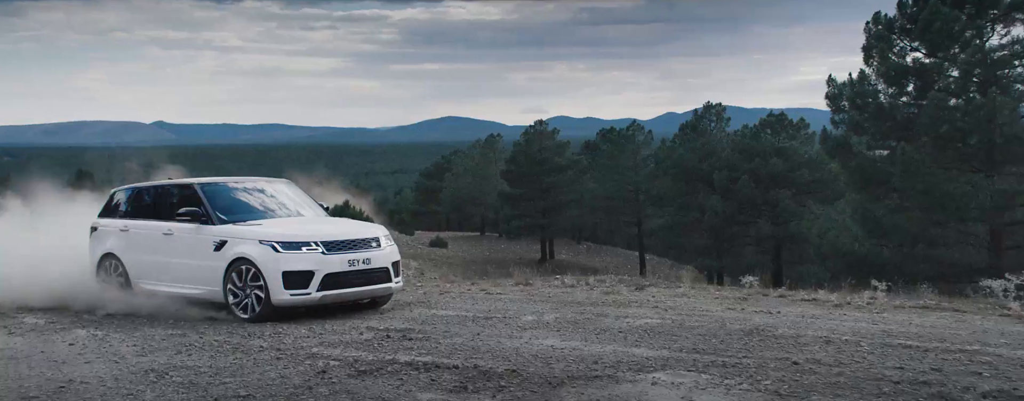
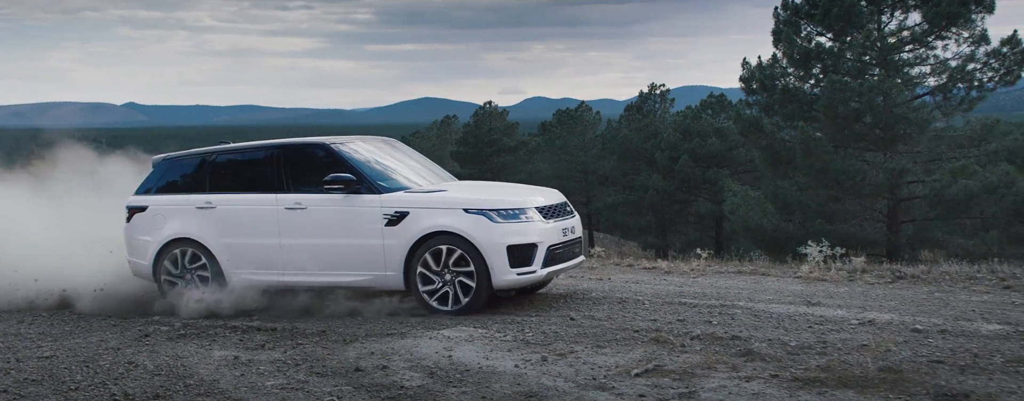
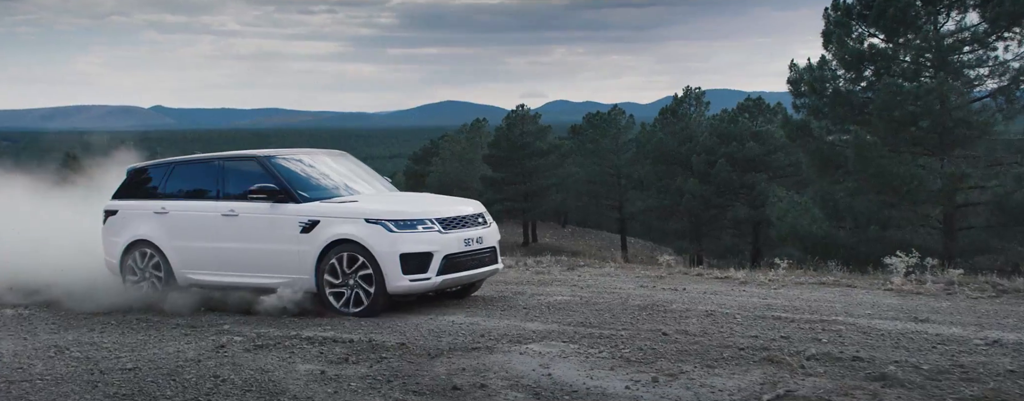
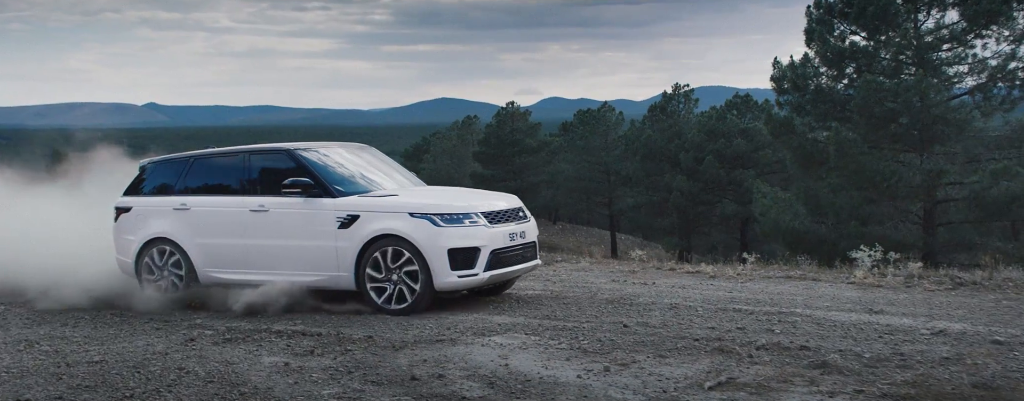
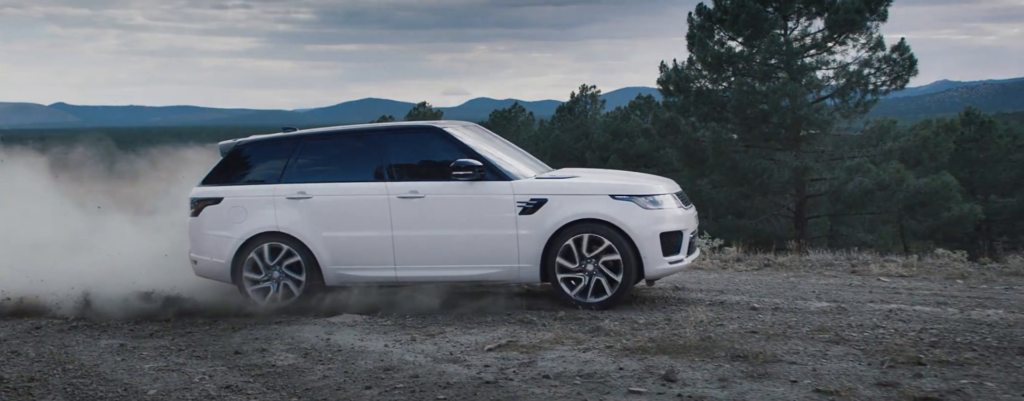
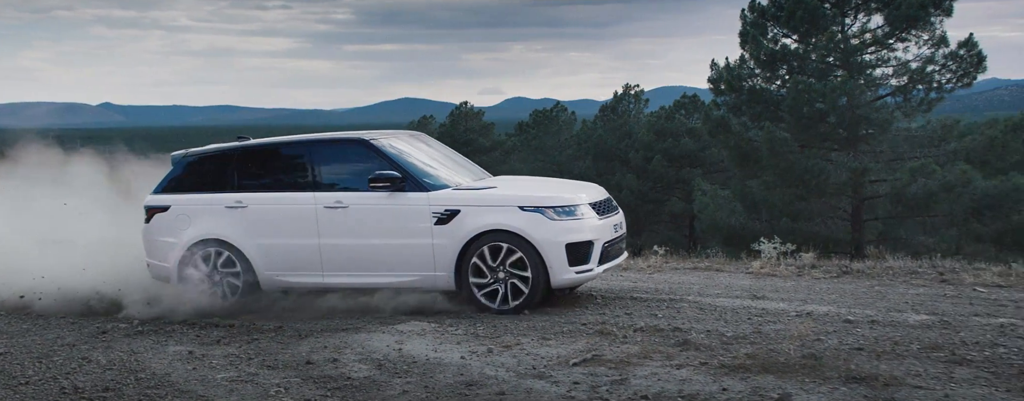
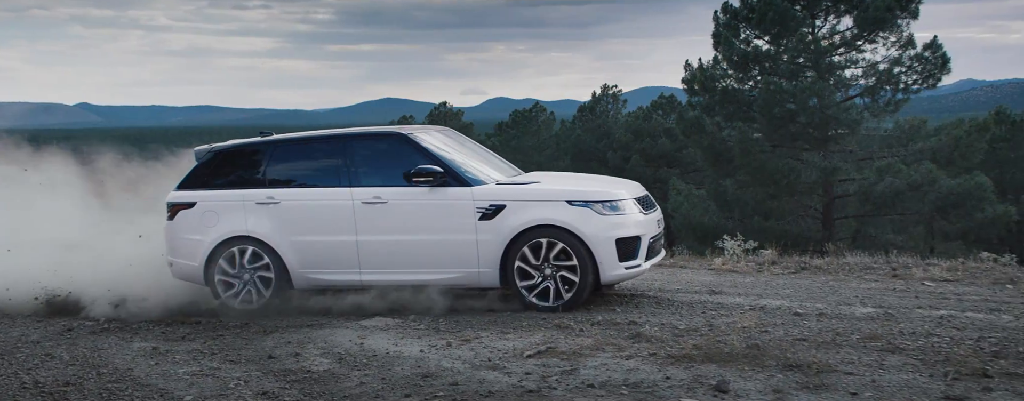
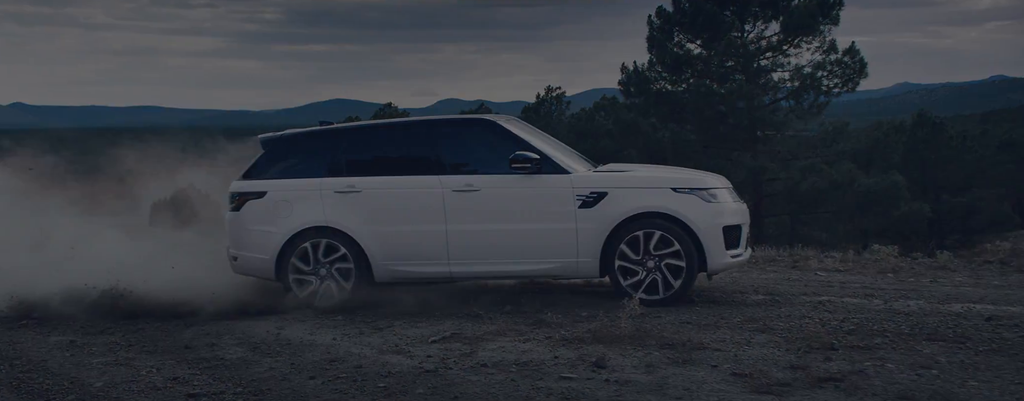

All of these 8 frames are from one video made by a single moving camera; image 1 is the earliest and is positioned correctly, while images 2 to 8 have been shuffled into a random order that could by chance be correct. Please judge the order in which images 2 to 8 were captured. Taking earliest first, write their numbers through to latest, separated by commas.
3, 4, 2, 6, 7, 5, 8
